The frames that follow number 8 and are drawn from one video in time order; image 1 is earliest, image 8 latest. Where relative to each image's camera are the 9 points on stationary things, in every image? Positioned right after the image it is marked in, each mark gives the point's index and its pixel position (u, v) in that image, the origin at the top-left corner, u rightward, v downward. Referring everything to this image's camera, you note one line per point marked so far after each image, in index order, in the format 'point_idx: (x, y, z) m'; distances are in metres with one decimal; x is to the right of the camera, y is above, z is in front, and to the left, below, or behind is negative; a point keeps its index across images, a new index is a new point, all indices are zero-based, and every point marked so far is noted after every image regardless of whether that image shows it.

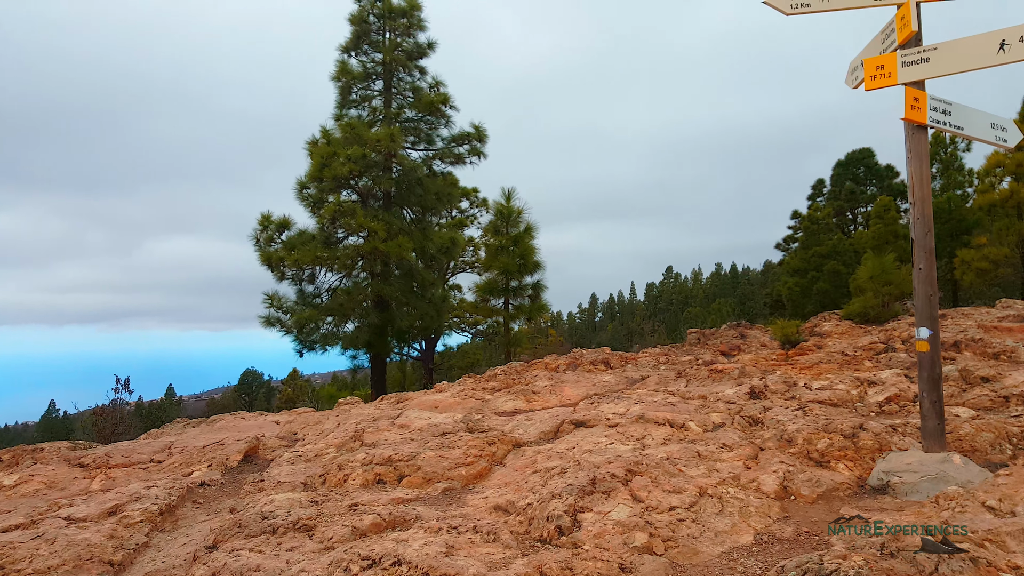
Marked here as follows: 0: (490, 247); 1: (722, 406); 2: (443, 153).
0: (-0.6, +1.1, +13.1) m
1: (+1.8, -1.0, +4.3) m
2: (-2.0, +3.9, +14.8) m
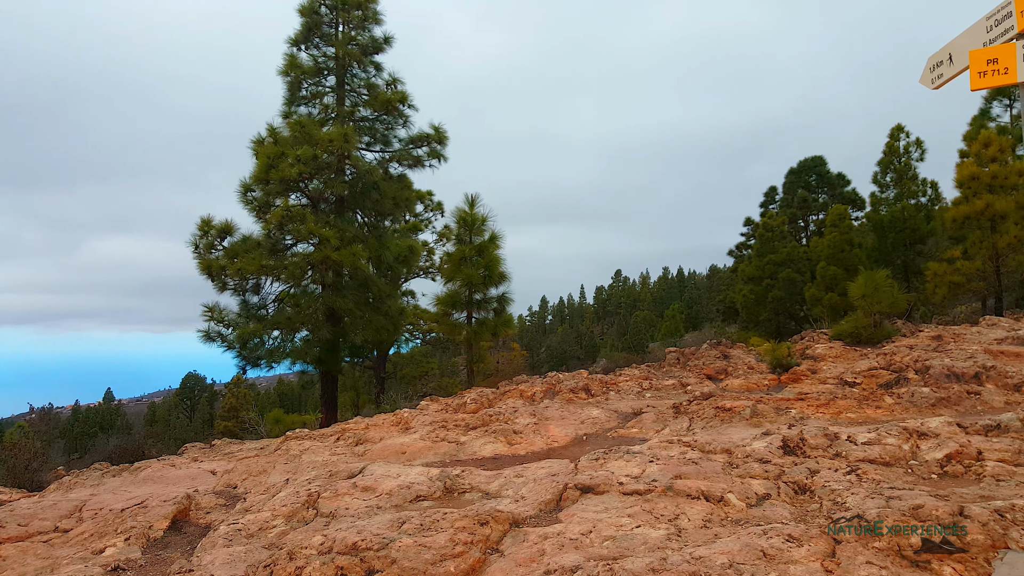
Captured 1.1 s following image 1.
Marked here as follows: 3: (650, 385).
0: (-1.5, +0.7, +12.2) m
1: (+1.7, -1.3, +3.6) m
2: (-3.0, +3.5, +13.8) m
3: (+2.3, -1.6, +8.3) m
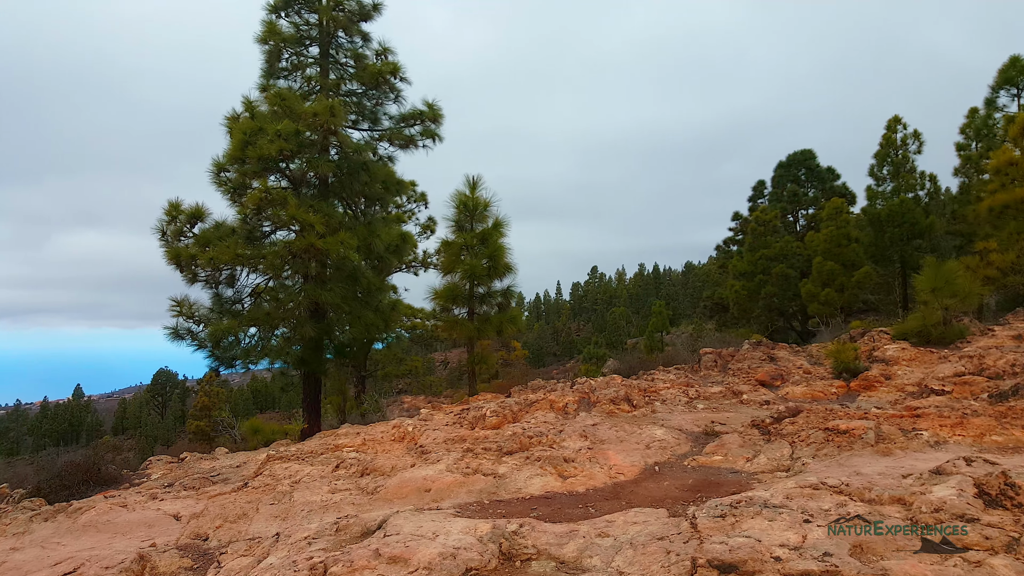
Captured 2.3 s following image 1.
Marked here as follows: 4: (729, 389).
0: (-1.3, +0.9, +11.0) m
1: (+2.3, -1.2, +2.5) m
2: (-2.9, +3.7, +12.4) m
3: (+2.6, -1.5, +7.2) m
4: (+3.1, -1.5, +7.5) m
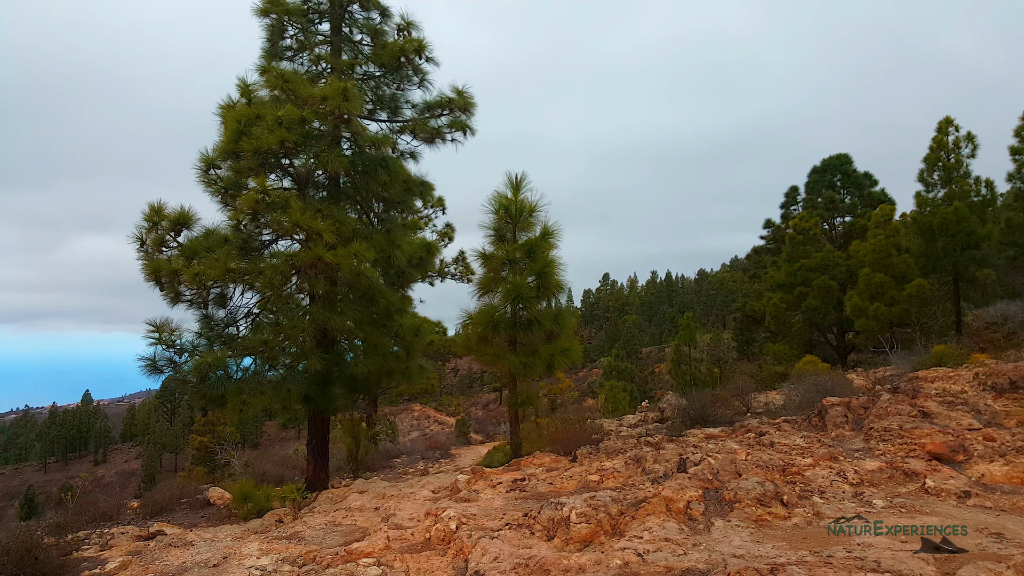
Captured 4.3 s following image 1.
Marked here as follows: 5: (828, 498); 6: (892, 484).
0: (-0.4, +0.5, +8.9) m
1: (+3.0, -1.5, +0.4) m
2: (-1.9, +3.3, +10.4) m
3: (+3.4, -1.9, +5.0) m
4: (+4.0, -1.9, +5.3) m
5: (+2.8, -1.9, +4.6) m
6: (+3.8, -1.9, +5.2) m
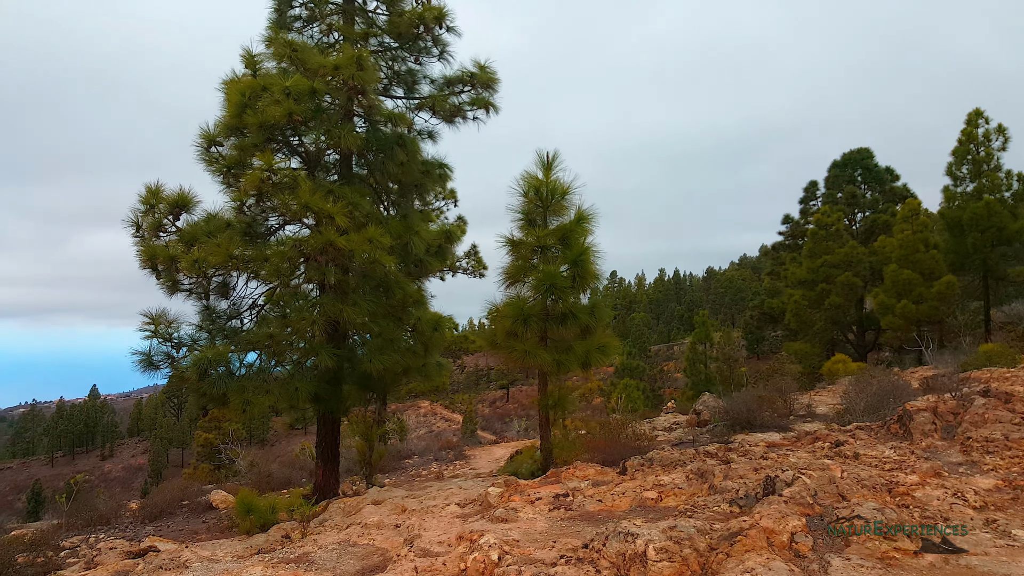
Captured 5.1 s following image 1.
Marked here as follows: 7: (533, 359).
0: (+0.1, +0.6, +8.1) m
1: (+3.4, -1.4, -0.5) m
2: (-1.4, +3.5, +9.6) m
3: (+3.9, -1.8, +4.2) m
4: (+4.4, -1.7, +4.5) m
5: (+3.3, -1.7, +3.8) m
6: (+4.2, -1.8, +4.3) m
7: (+0.3, -1.0, +7.5) m
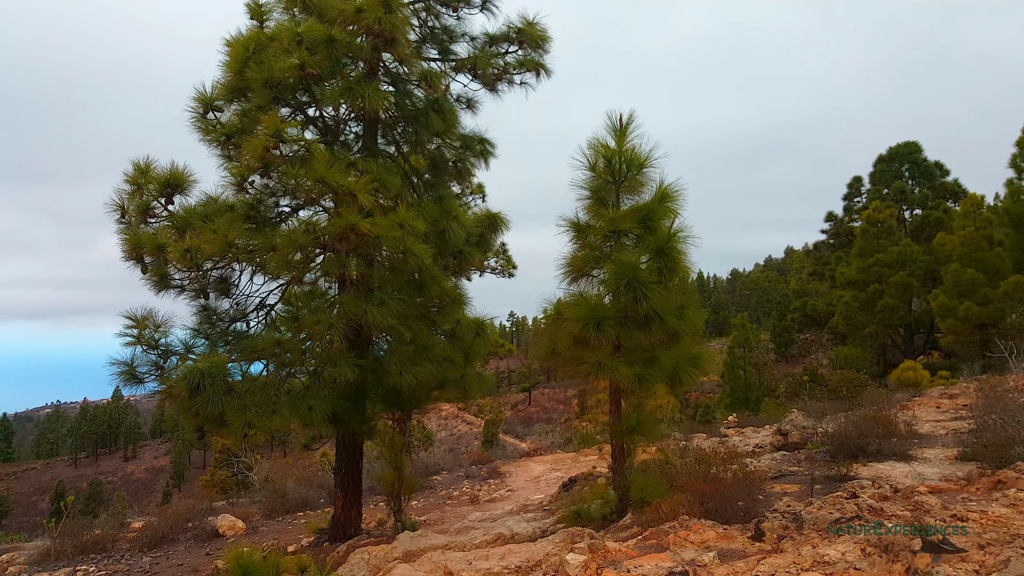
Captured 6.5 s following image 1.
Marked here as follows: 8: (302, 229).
0: (+0.9, +0.7, +6.4) m
1: (+3.9, -1.3, -2.2) m
2: (-0.5, +3.5, +8.0) m
3: (+4.6, -1.7, +2.4) m
4: (+5.1, -1.7, +2.7) m
5: (+3.9, -1.7, +2.0) m
6: (+4.9, -1.7, +2.5) m
7: (+1.1, -1.0, +5.9) m
8: (-2.6, +0.7, +6.5) m
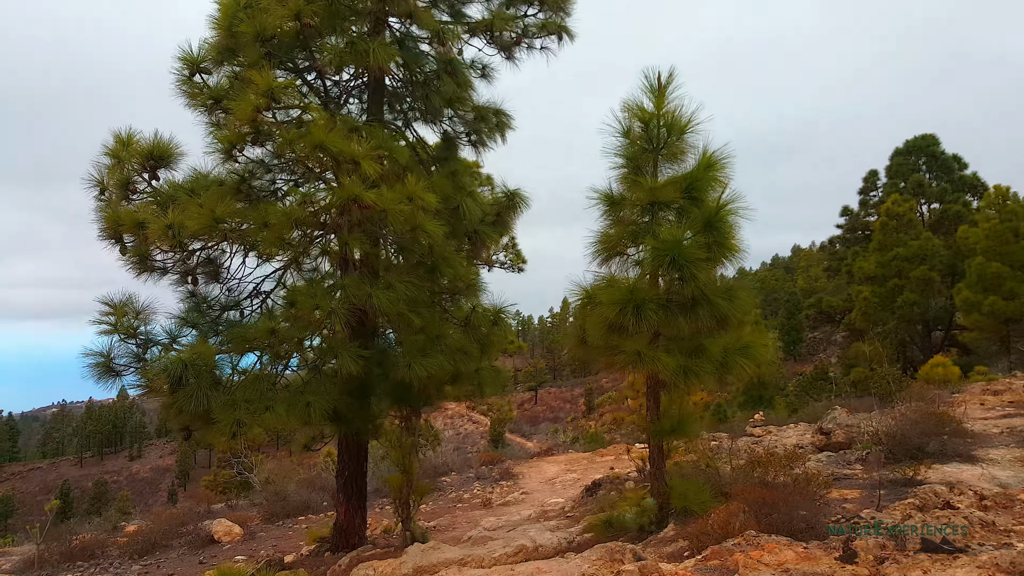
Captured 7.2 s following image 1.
0: (+1.2, +0.9, +5.7) m
1: (+4.1, -1.1, -3.0) m
2: (-0.3, +3.7, +7.3) m
3: (+4.8, -1.5, +1.6) m
4: (+5.3, -1.4, +1.9) m
5: (+4.2, -1.4, +1.3) m
6: (+5.1, -1.5, +1.7) m
7: (+1.4, -0.8, +5.1) m
8: (-2.4, +0.9, +5.8) m
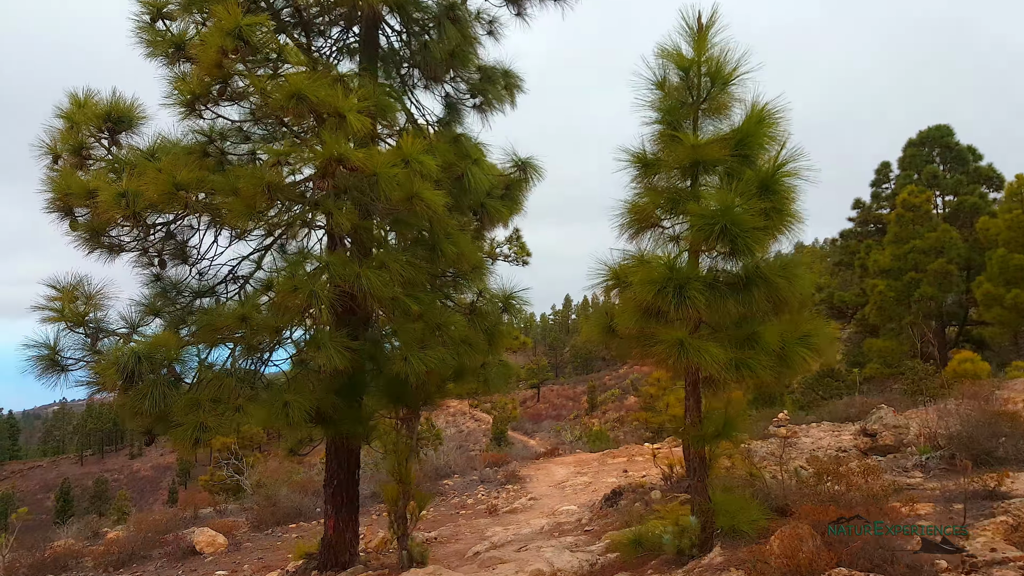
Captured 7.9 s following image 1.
0: (+1.3, +1.1, +4.8) m
1: (+4.2, -1.0, -3.8) m
2: (-0.1, +3.9, +6.4) m
3: (+4.9, -1.3, +0.7) m
4: (+5.5, -1.3, +1.0) m
5: (+4.3, -1.3, +0.4) m
6: (+5.3, -1.3, +0.8) m
7: (+1.5, -0.6, +4.2) m
8: (-2.2, +1.1, +4.9) m
